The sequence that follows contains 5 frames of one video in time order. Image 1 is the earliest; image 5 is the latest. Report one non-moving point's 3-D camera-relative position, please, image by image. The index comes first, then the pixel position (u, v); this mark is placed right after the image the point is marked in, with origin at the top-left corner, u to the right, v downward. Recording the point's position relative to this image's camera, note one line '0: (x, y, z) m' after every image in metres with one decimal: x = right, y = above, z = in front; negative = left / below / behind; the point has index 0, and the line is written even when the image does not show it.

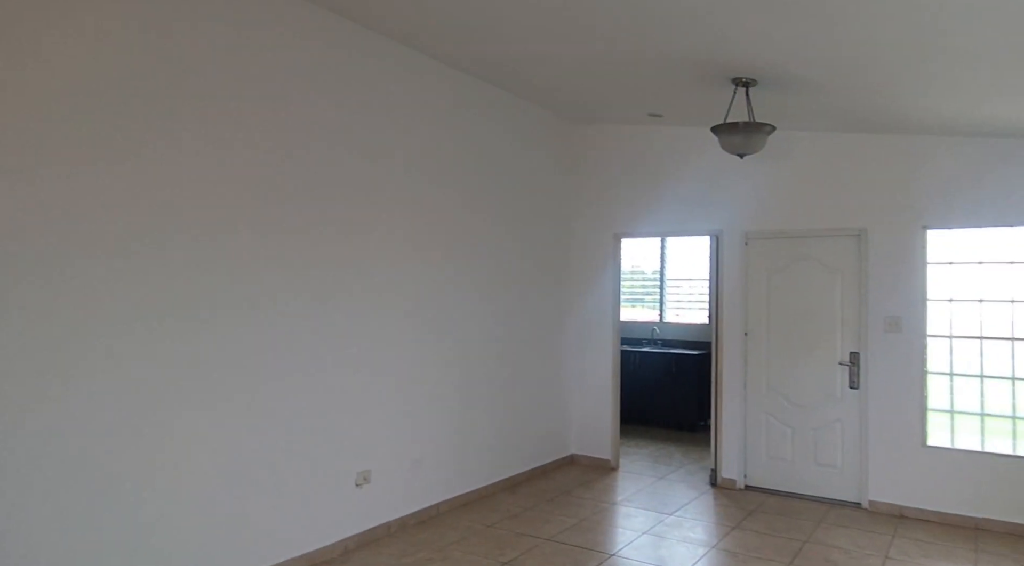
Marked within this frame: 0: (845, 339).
0: (+2.3, -0.4, +5.0) m
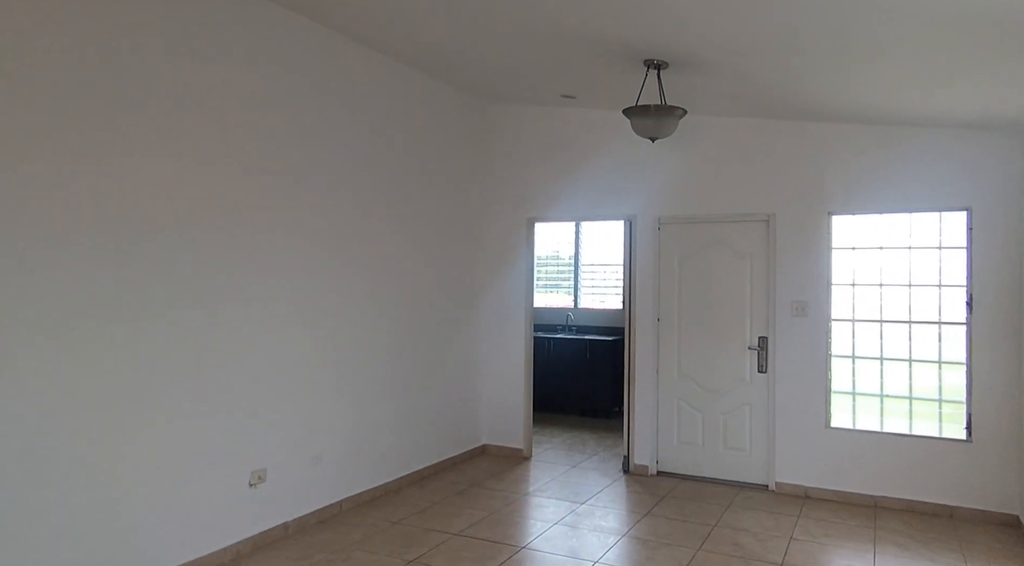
0: (+1.7, -0.3, +5.1) m
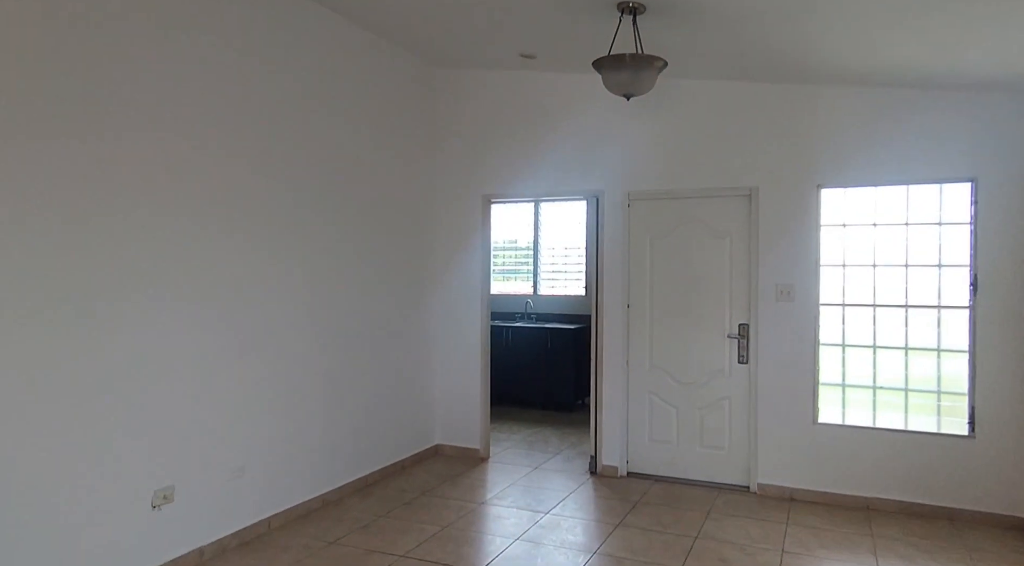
0: (+1.4, -0.2, +4.6) m
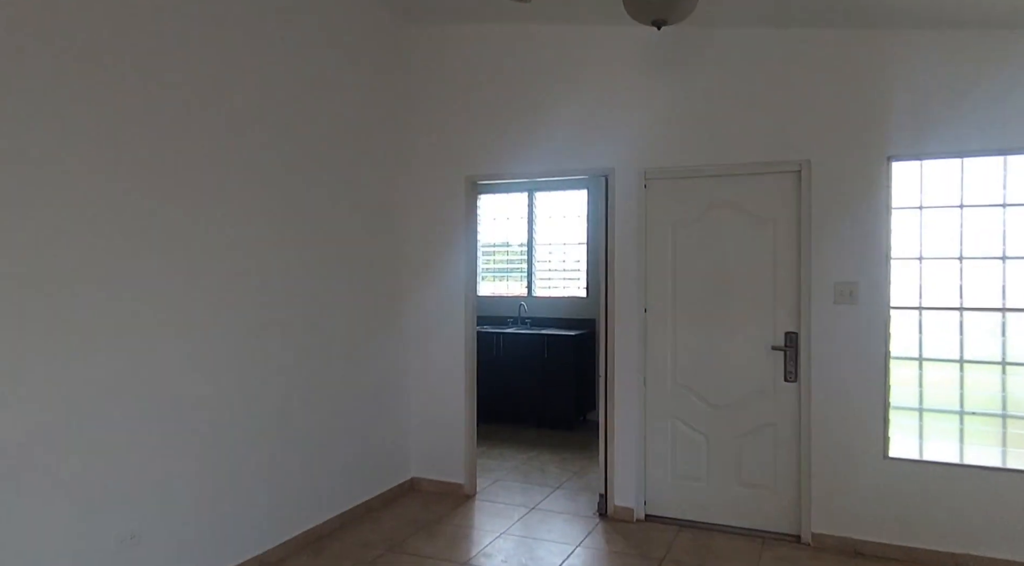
0: (+1.4, -0.2, +3.7) m
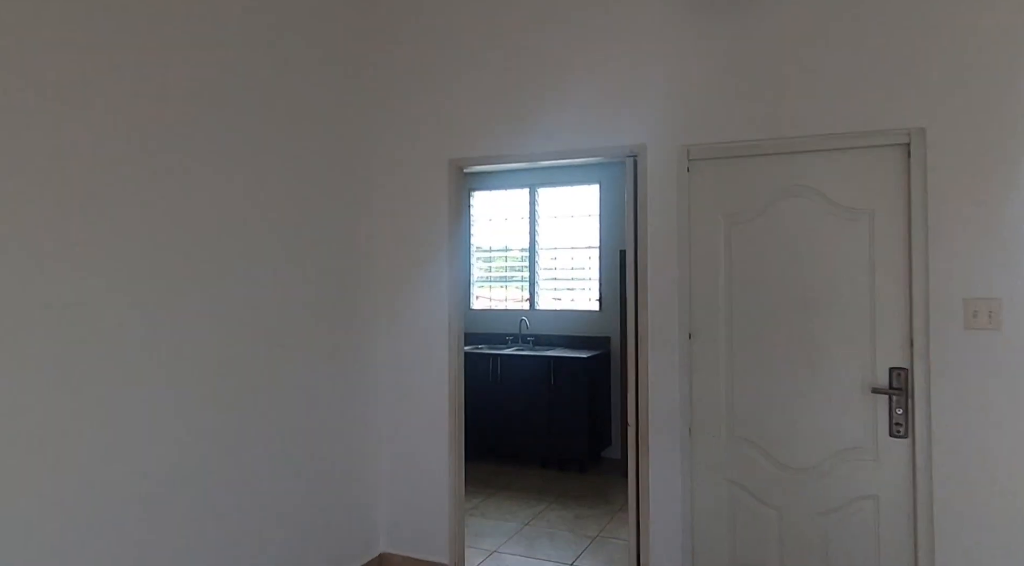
0: (+1.4, -0.2, +2.6) m
